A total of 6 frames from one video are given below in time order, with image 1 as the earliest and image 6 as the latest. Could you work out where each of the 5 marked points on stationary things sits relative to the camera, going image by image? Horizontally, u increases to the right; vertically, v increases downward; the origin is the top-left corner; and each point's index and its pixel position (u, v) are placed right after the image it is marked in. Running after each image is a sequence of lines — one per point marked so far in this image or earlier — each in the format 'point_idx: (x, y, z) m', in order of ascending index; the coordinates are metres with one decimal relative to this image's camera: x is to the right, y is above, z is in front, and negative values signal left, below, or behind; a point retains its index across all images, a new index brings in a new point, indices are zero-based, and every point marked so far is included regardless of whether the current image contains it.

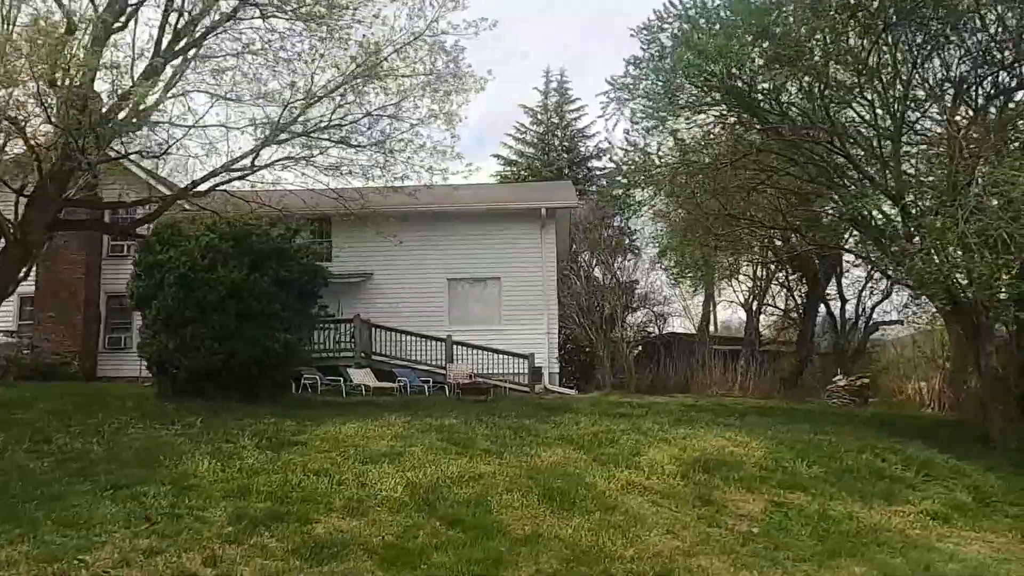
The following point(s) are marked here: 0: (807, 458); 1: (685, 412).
0: (+3.4, -2.0, +10.9) m
1: (+2.7, -1.9, +14.4) m
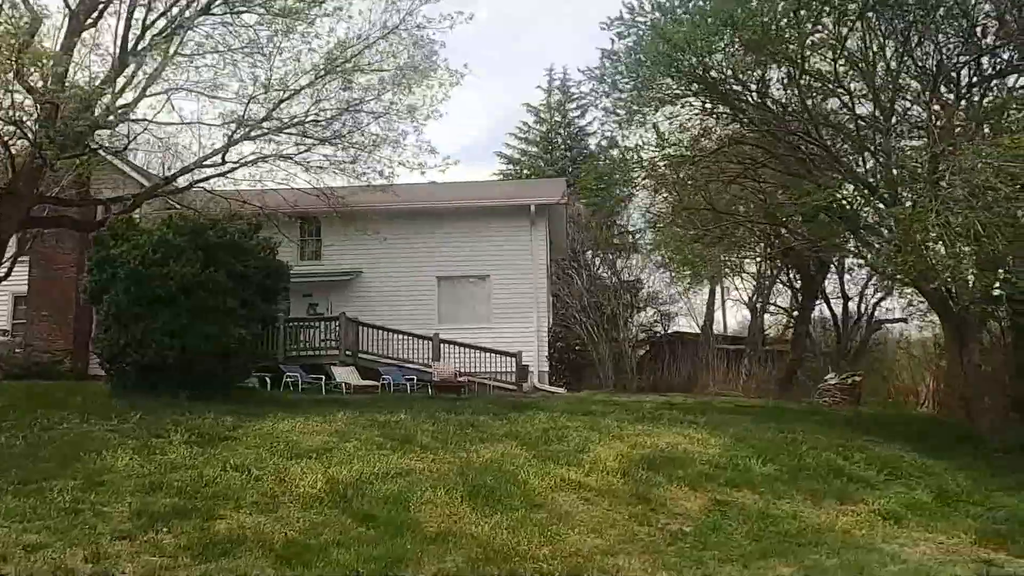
0: (+2.8, -1.9, +10.5) m
1: (+2.2, -1.8, +14.1) m
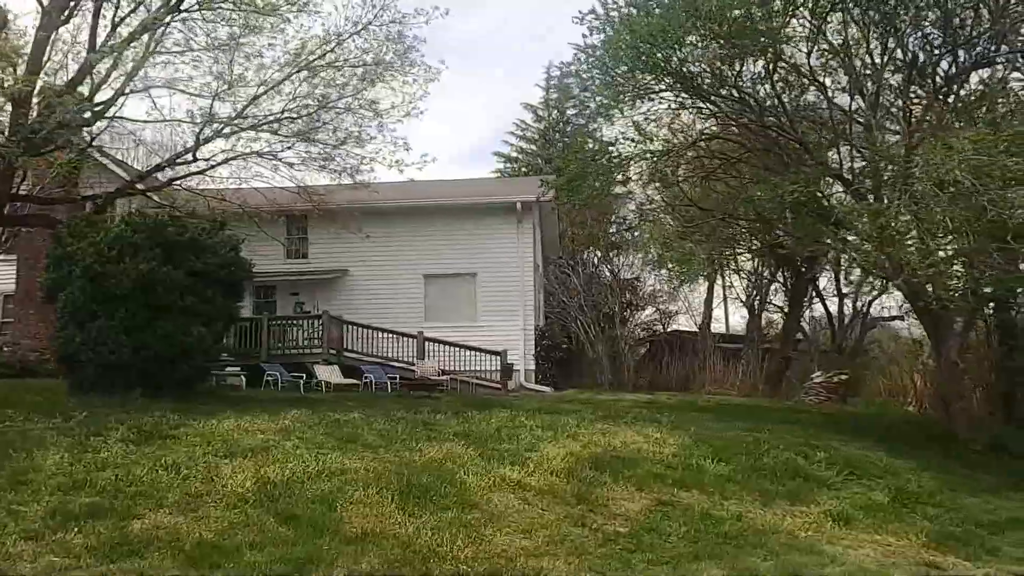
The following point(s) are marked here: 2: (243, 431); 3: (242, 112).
0: (+2.3, -1.9, +10.3) m
1: (+1.7, -1.8, +13.9) m
2: (-2.8, -1.5, +9.5) m
3: (-4.7, +3.0, +16.1) m
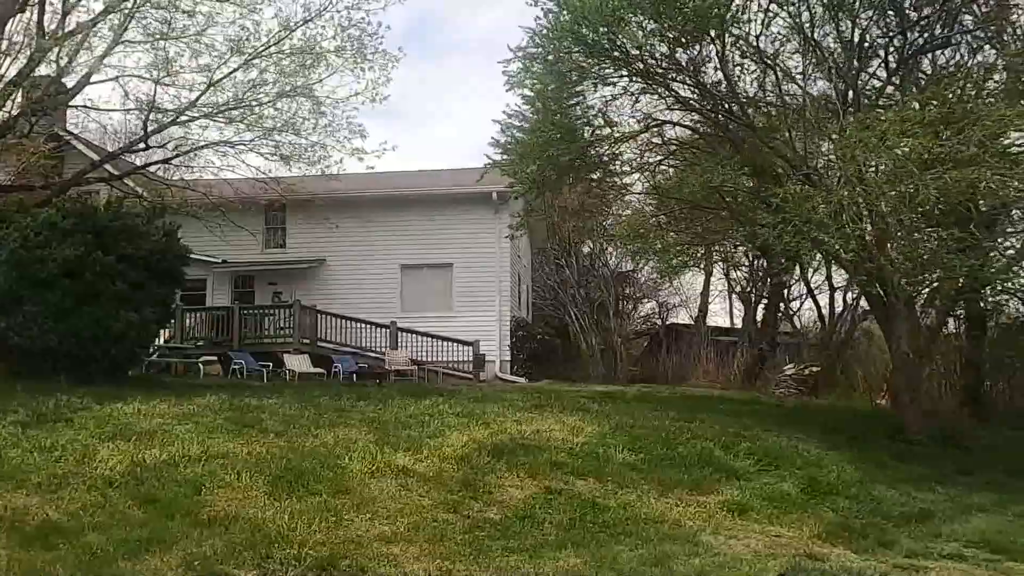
0: (+1.3, -1.7, +10.1) m
1: (+0.8, -1.6, +13.7) m
2: (-3.8, -1.3, +9.5) m
3: (-5.4, +3.2, +16.1) m
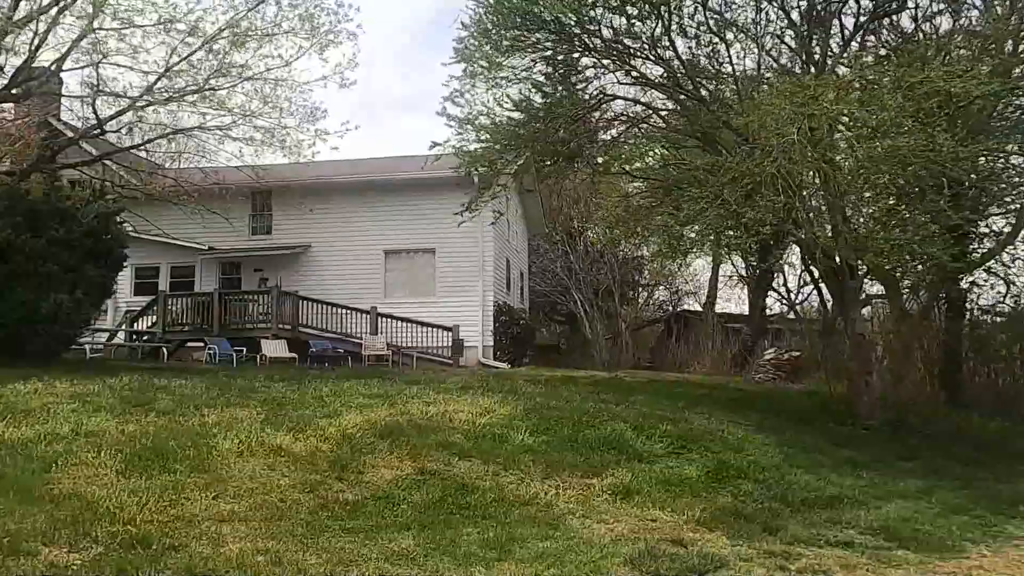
0: (+0.3, -1.4, +9.7) m
1: (0.0, -1.3, +13.3) m
2: (-4.8, -1.1, +9.4) m
3: (-6.1, +3.5, +16.0) m
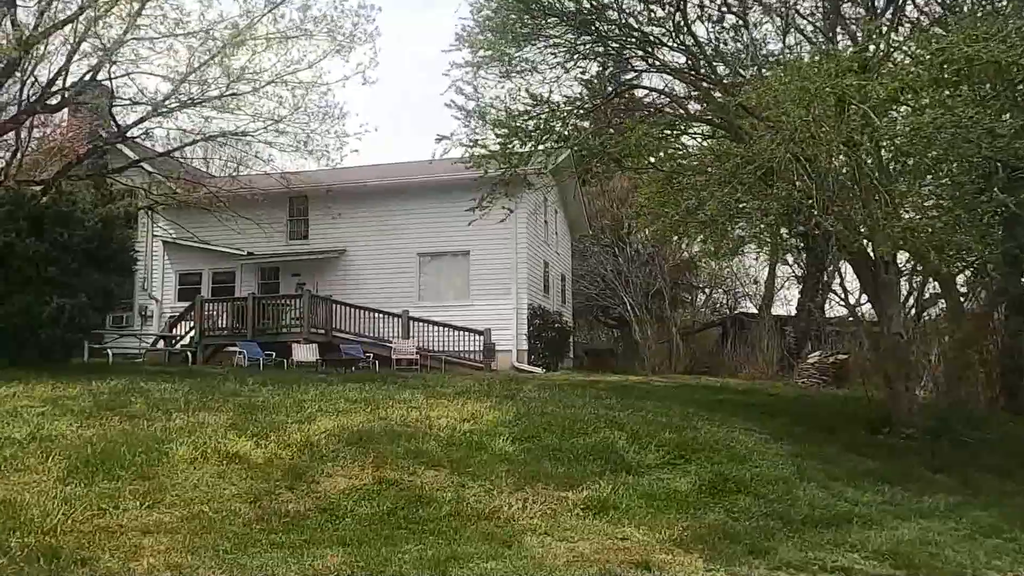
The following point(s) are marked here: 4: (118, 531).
0: (+0.2, -1.4, +9.1) m
1: (+0.2, -1.3, +12.7) m
2: (-5.0, -1.1, +9.2) m
3: (-5.8, +3.5, +15.9) m
4: (-2.7, -1.6, +6.3) m
